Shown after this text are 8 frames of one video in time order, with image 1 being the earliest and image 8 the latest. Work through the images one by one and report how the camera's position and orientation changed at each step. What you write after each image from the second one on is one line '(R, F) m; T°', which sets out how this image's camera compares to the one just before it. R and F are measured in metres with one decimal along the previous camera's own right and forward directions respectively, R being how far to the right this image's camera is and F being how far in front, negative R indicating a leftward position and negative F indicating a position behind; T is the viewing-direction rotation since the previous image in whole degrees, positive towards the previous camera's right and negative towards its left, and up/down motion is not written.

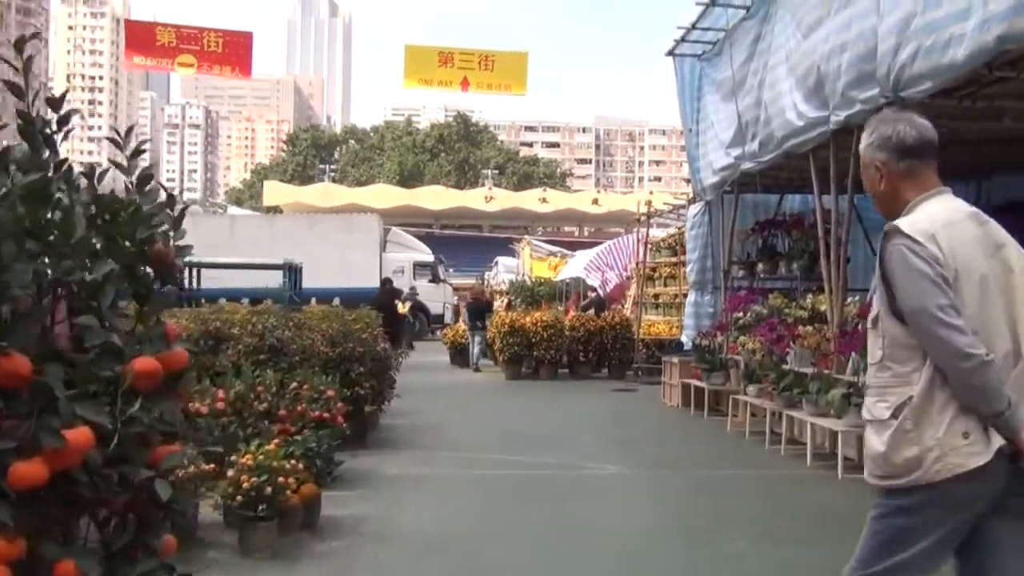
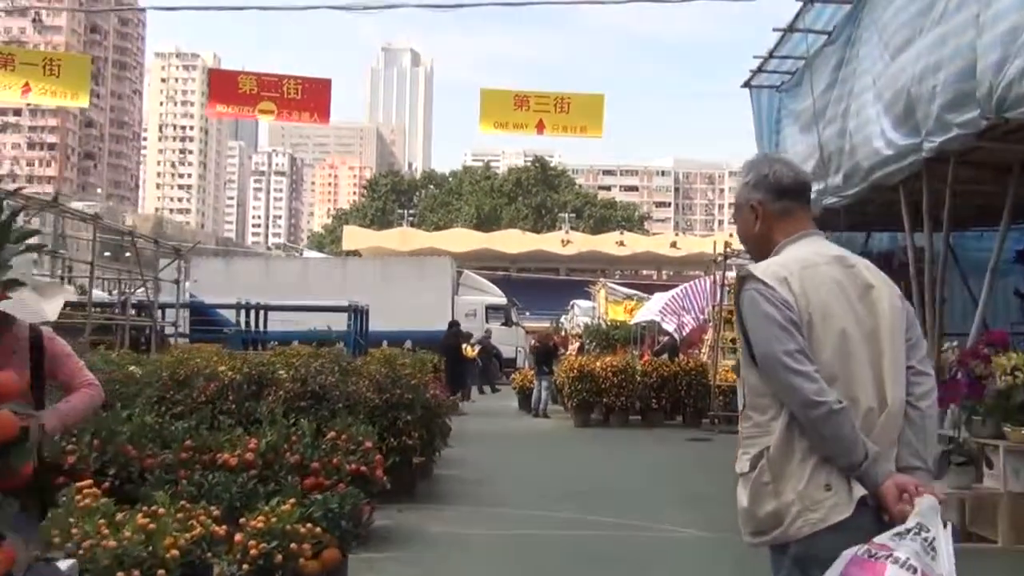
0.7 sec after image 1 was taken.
(+0.2, +0.6) m; -4°
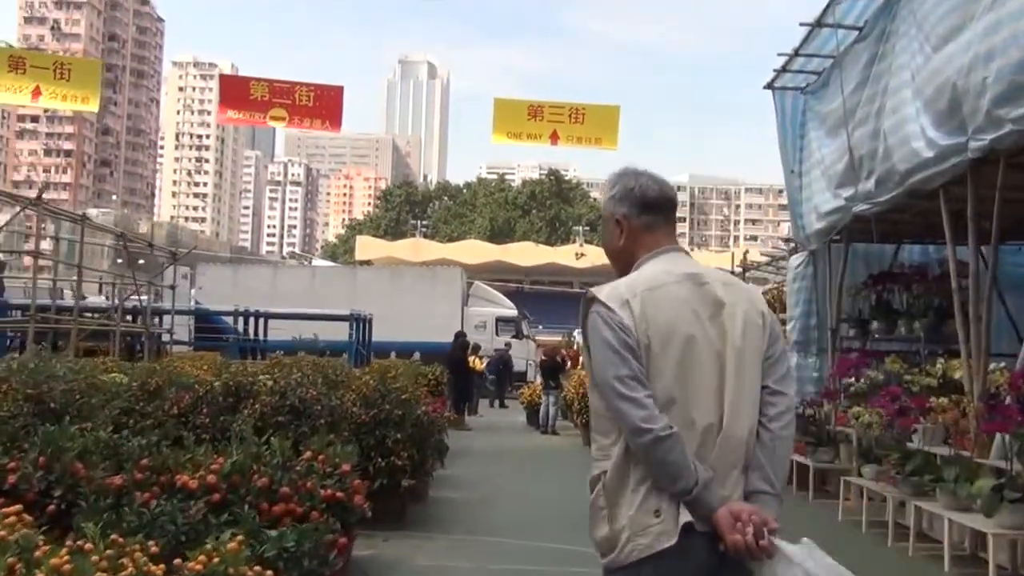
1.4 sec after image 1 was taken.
(+0.1, +0.7) m; -1°
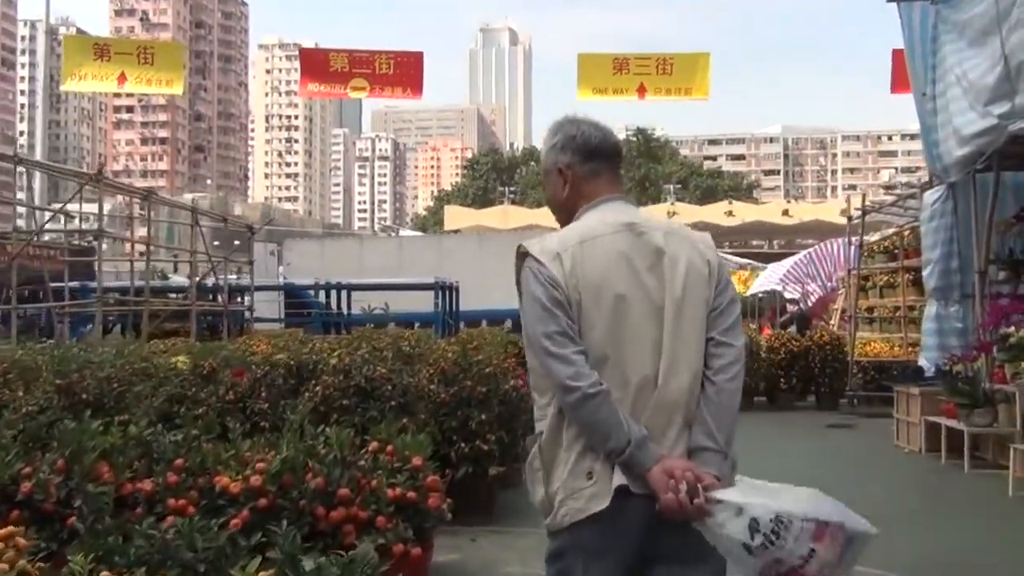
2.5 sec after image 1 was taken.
(0.0, +1.2) m; -5°
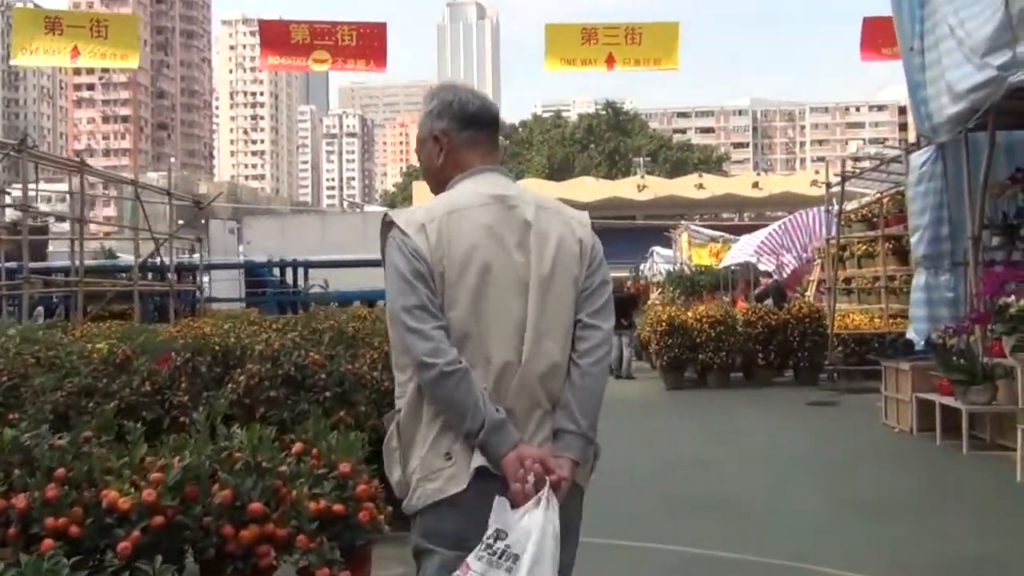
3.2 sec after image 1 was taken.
(+0.1, +0.8) m; +2°
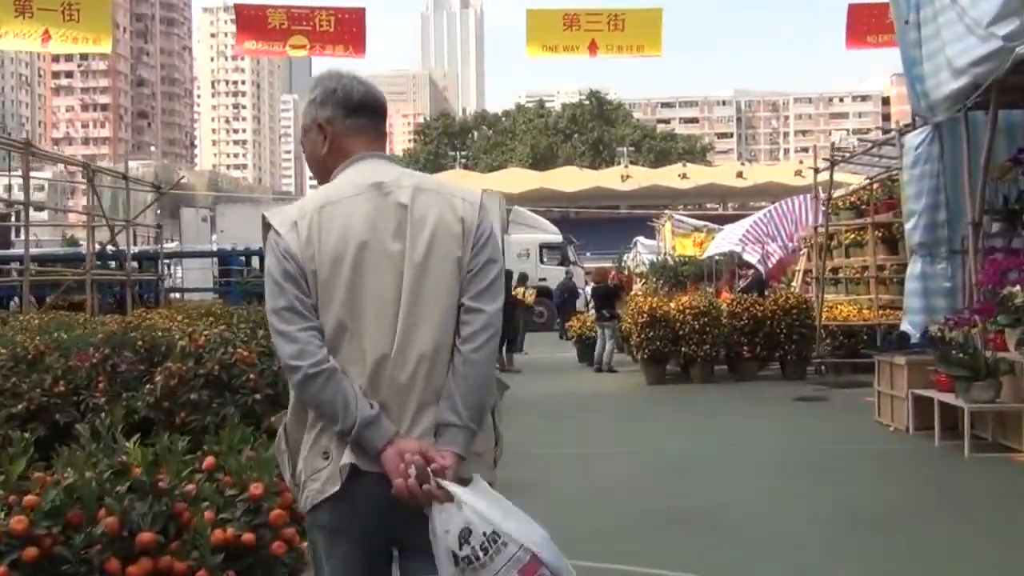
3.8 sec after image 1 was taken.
(+0.1, +0.6) m; +1°
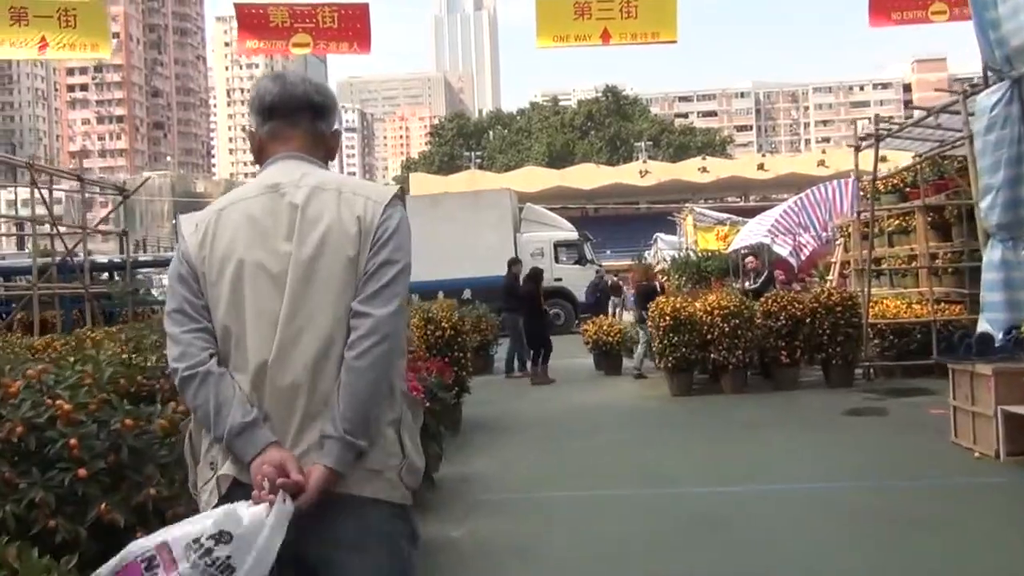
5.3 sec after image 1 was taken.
(+0.2, +1.6) m; -1°
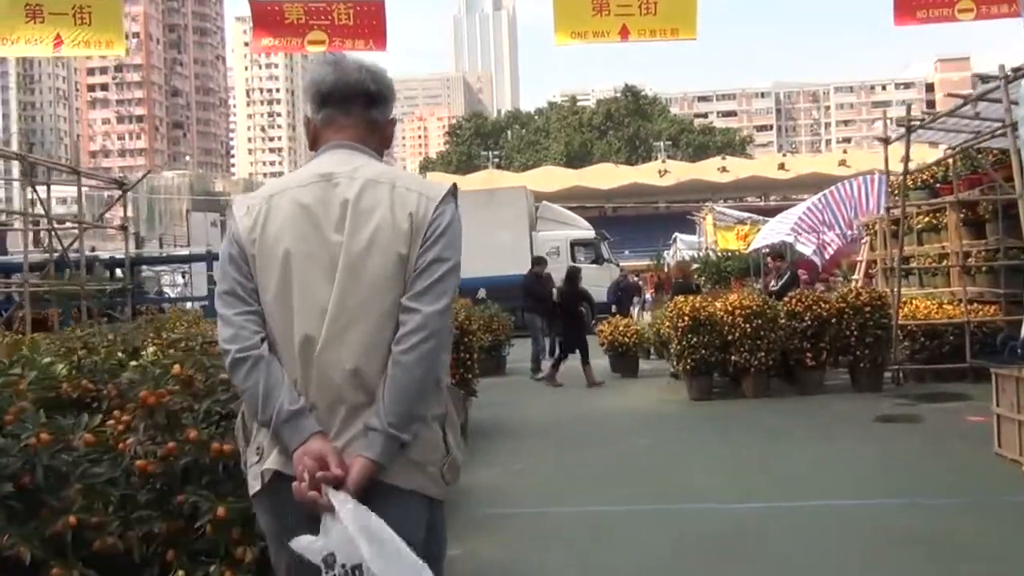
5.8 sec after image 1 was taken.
(+0.1, +0.5) m; -1°
